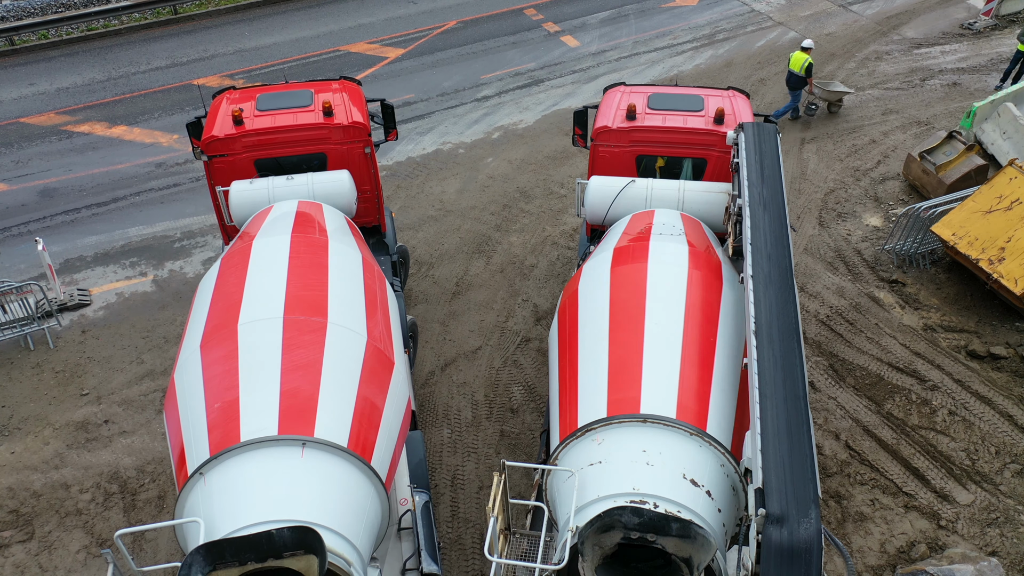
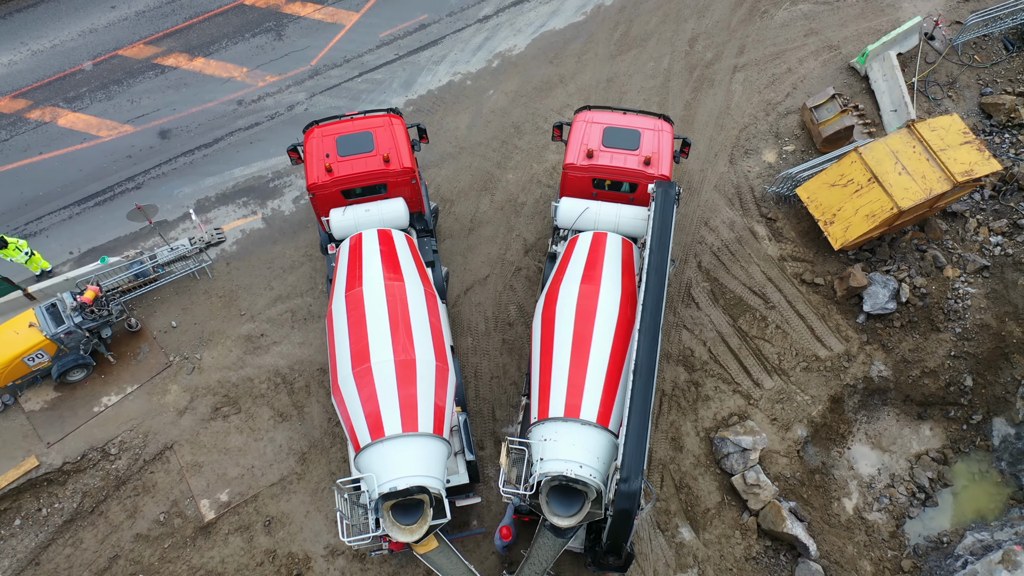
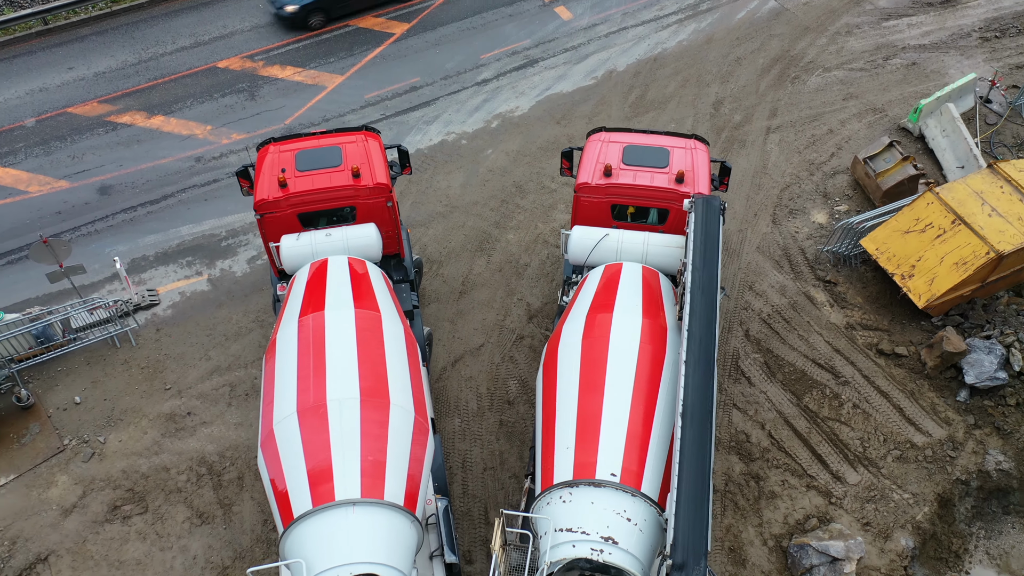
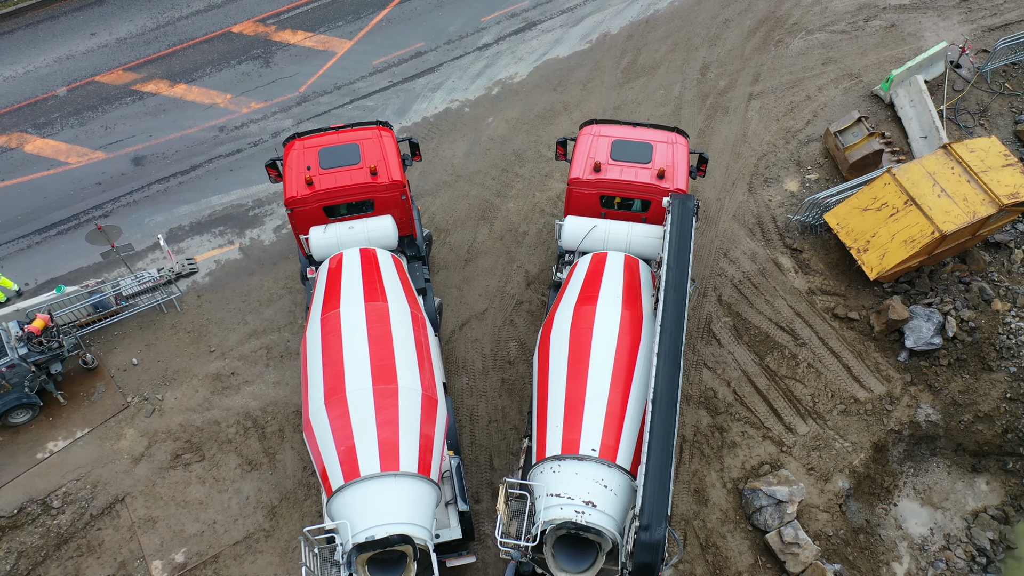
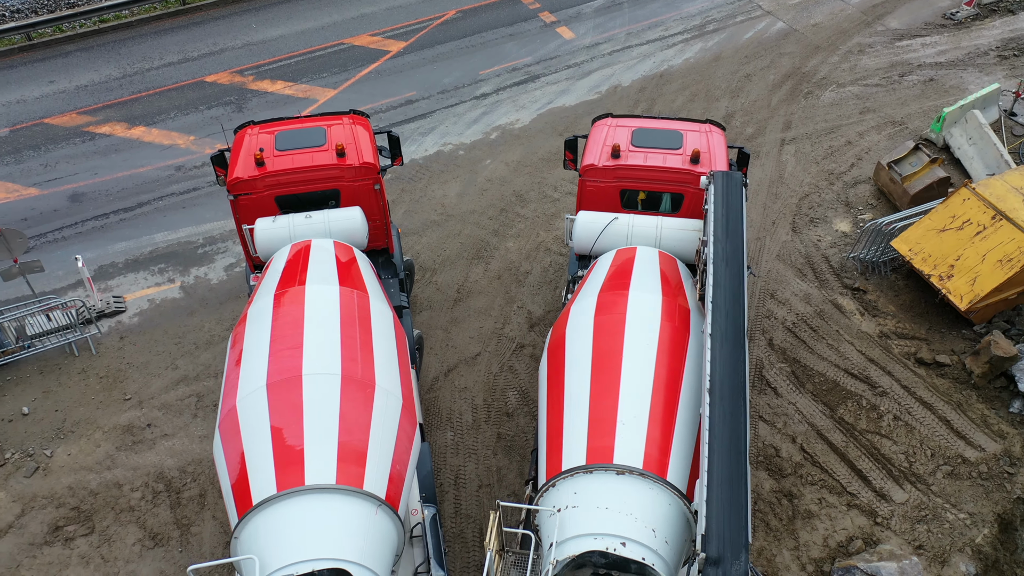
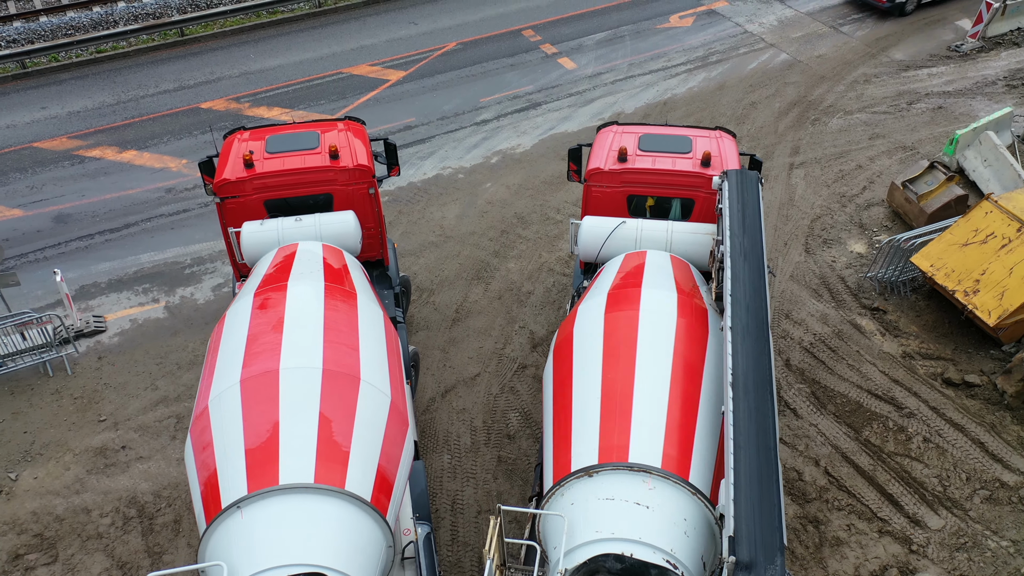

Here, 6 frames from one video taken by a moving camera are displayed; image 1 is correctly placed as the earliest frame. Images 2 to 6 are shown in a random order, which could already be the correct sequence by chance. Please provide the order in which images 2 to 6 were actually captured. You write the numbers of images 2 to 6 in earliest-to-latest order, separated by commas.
6, 5, 3, 4, 2
